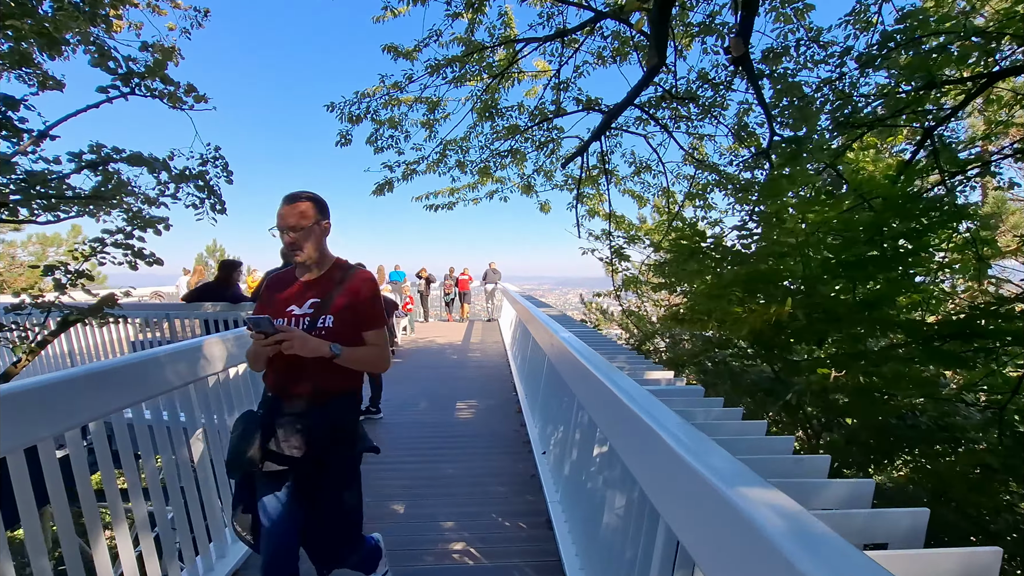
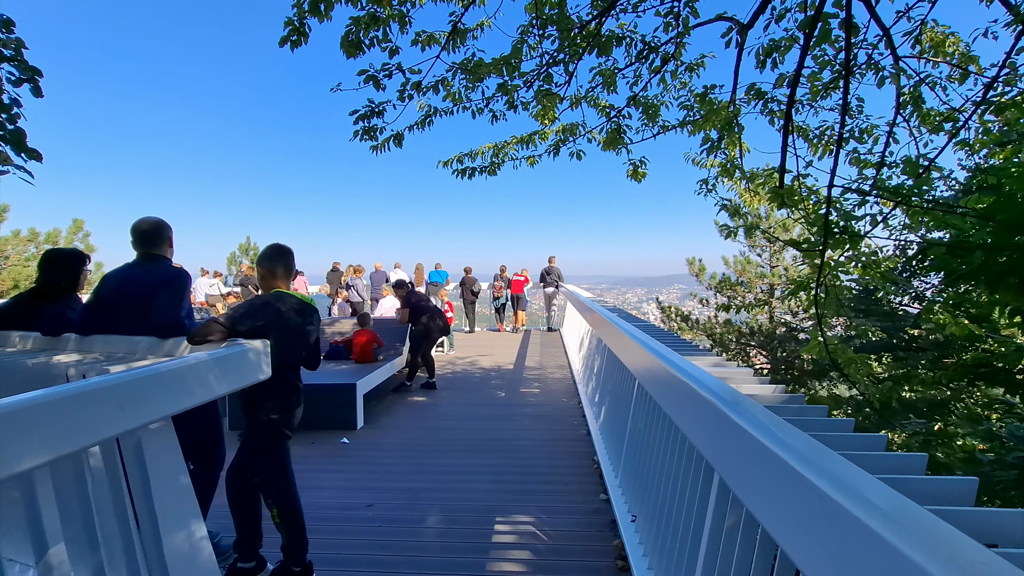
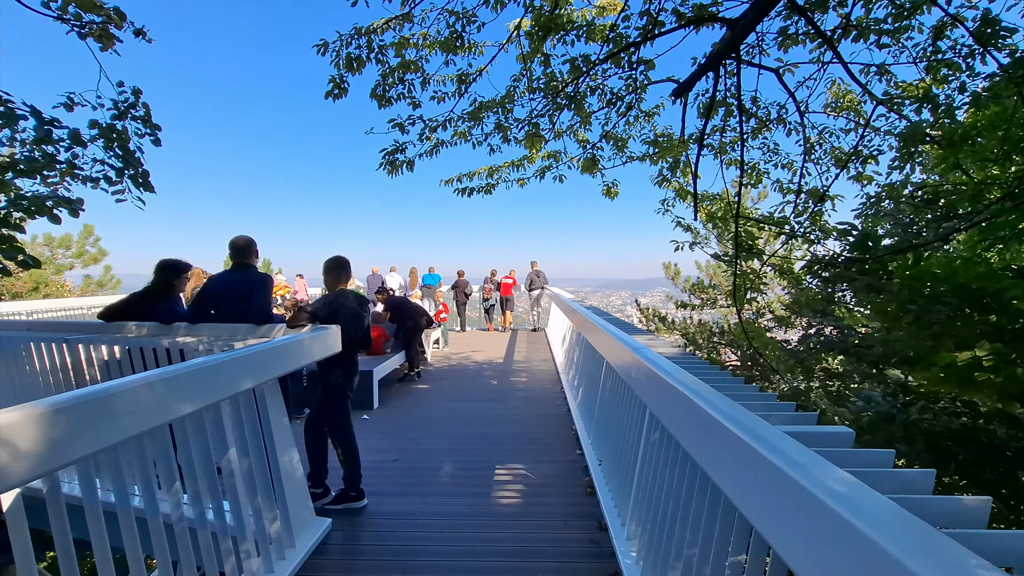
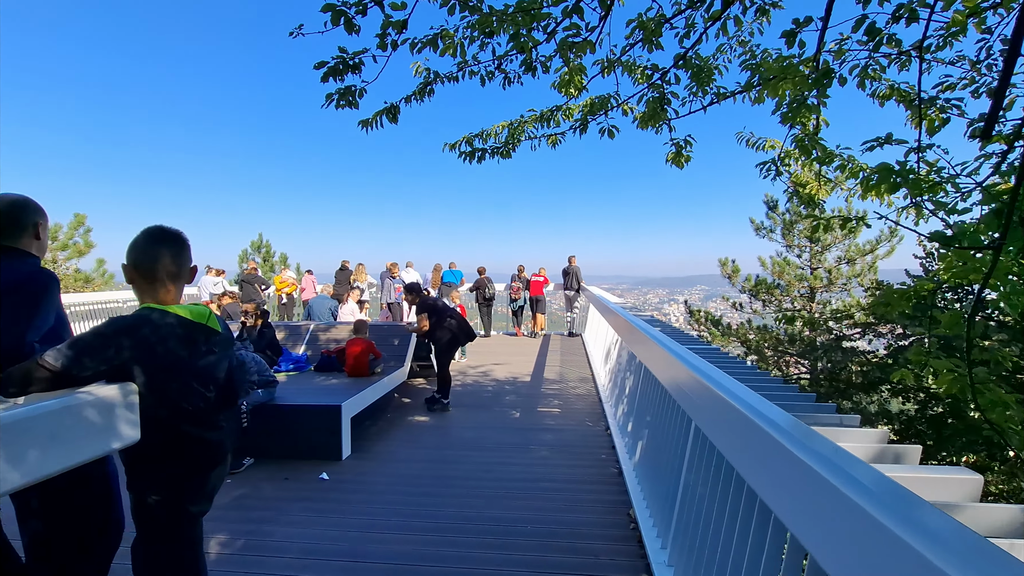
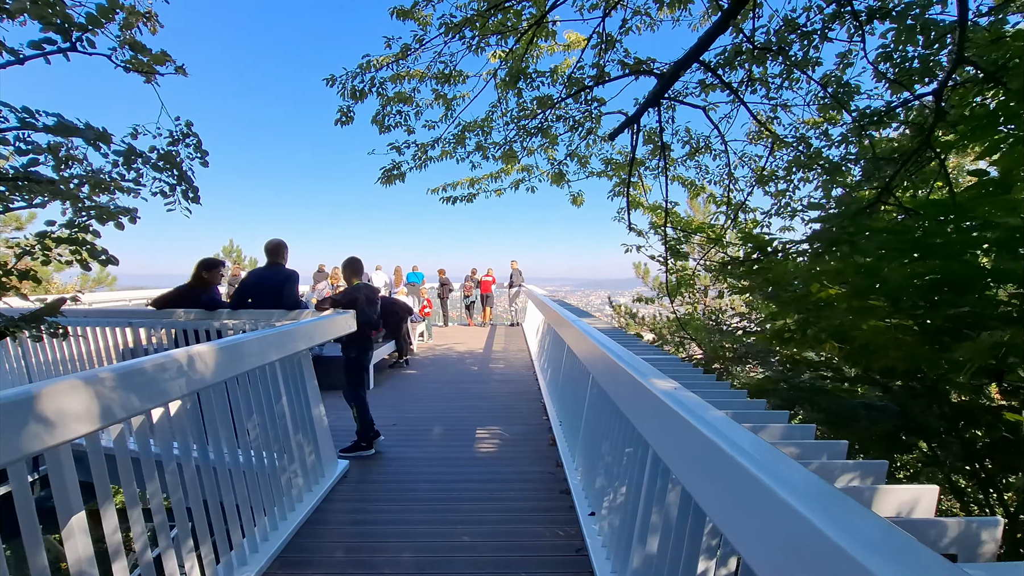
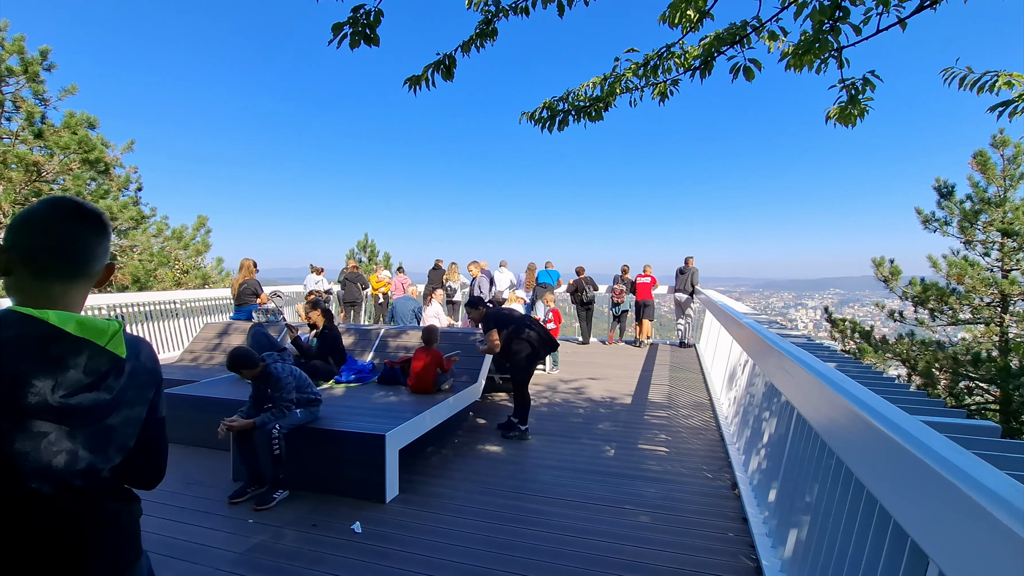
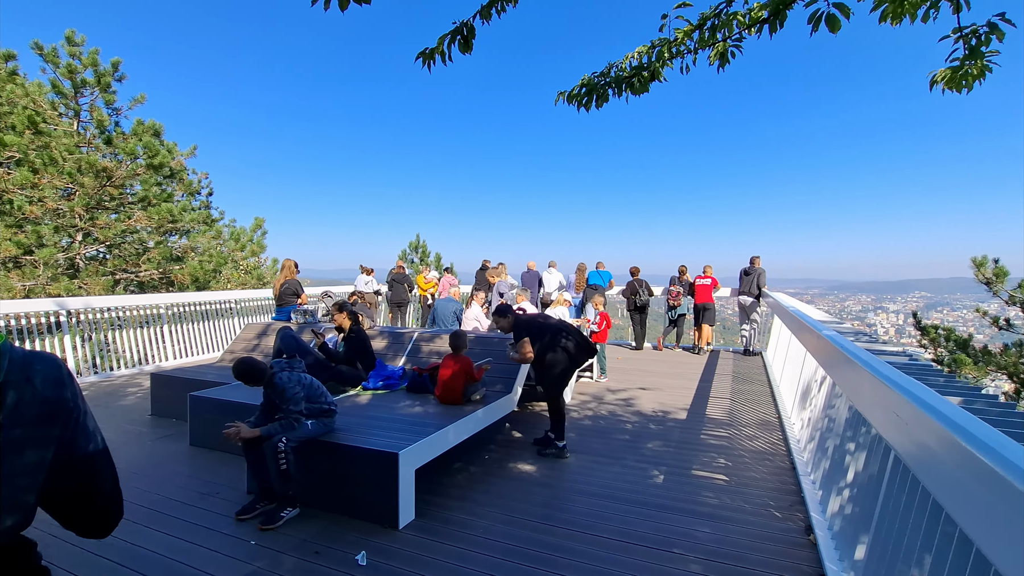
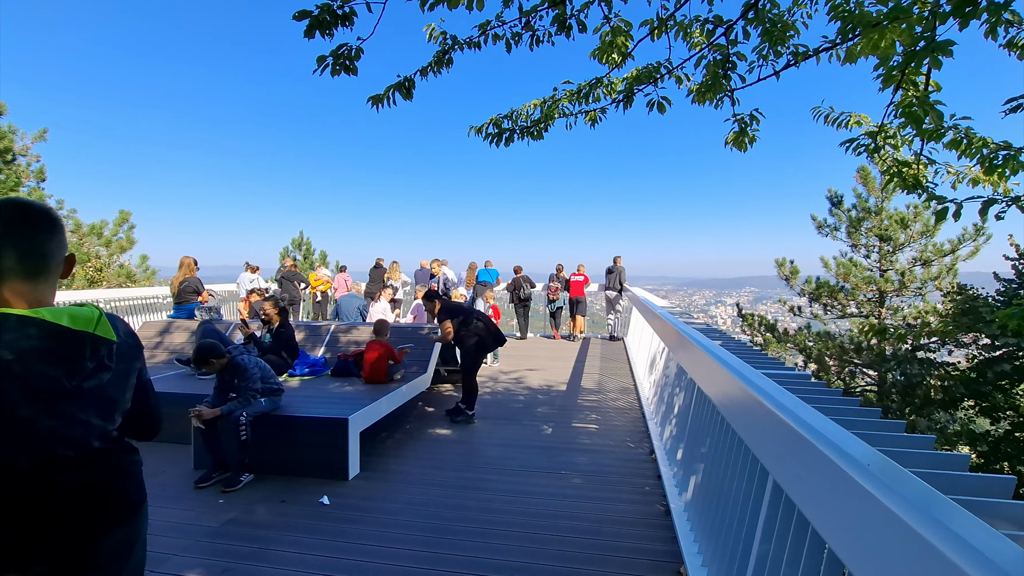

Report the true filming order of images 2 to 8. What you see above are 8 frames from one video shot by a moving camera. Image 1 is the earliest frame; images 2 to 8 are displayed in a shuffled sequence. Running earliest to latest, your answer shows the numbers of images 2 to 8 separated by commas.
5, 3, 2, 4, 8, 6, 7
